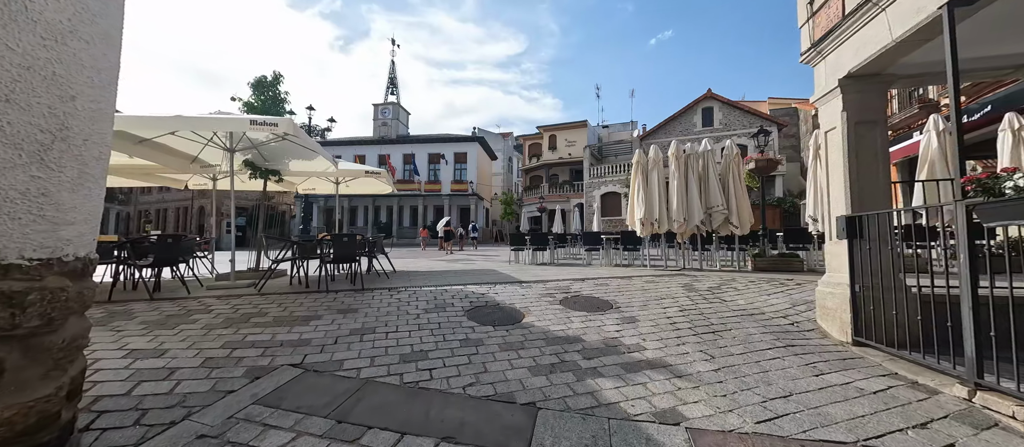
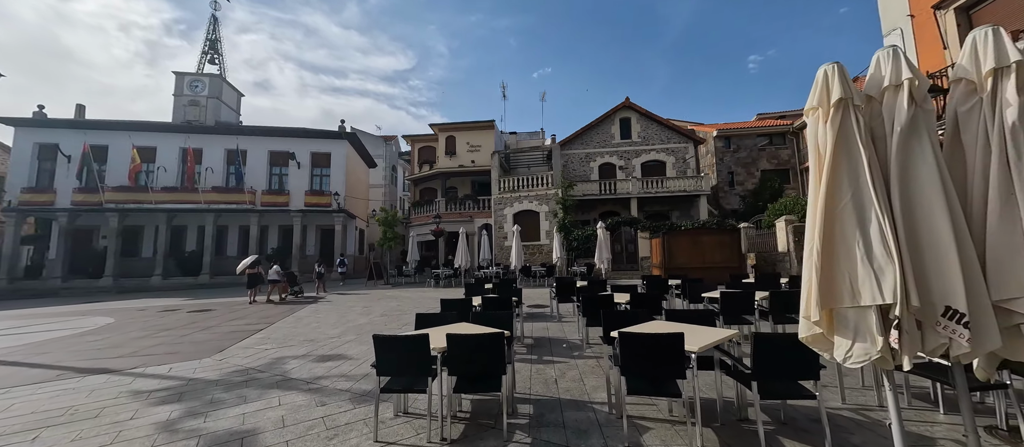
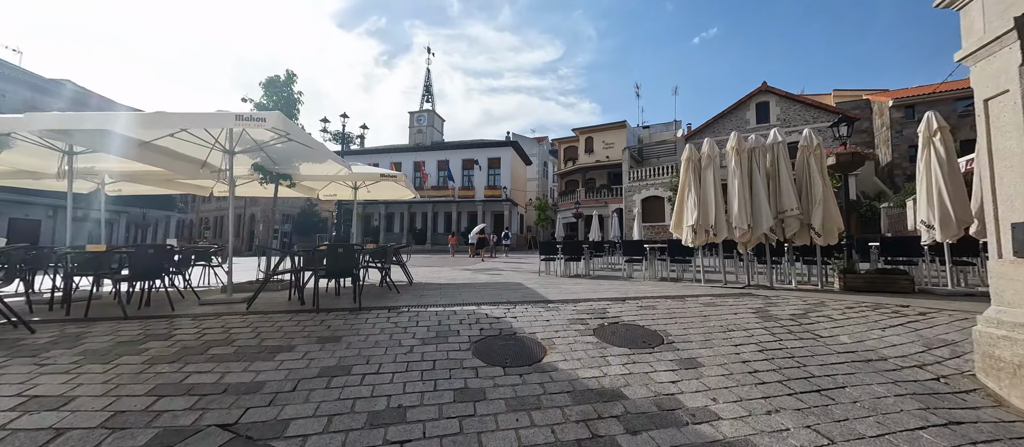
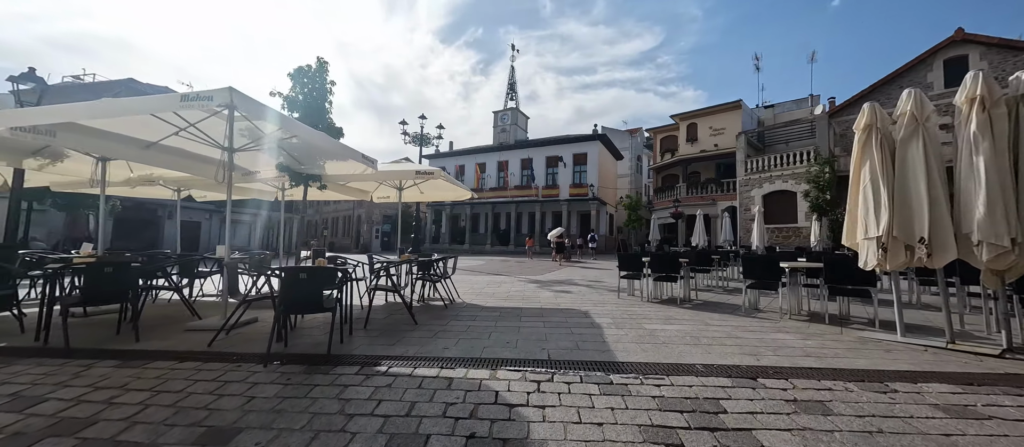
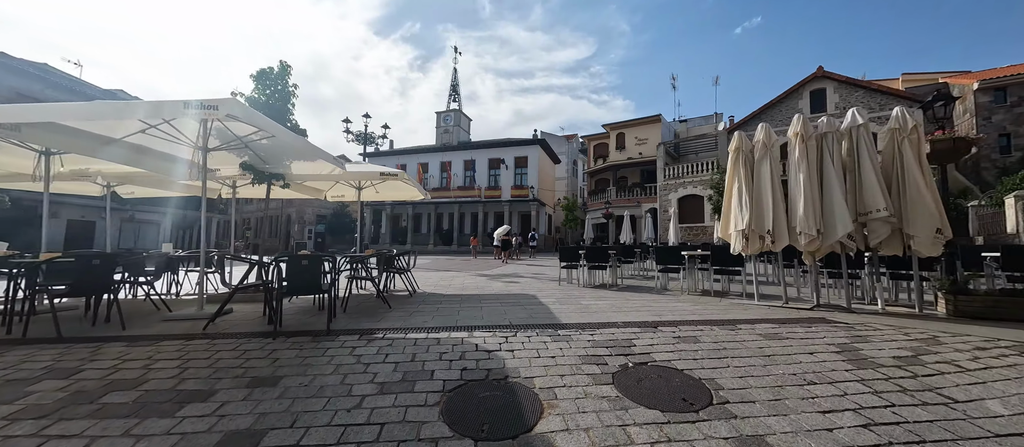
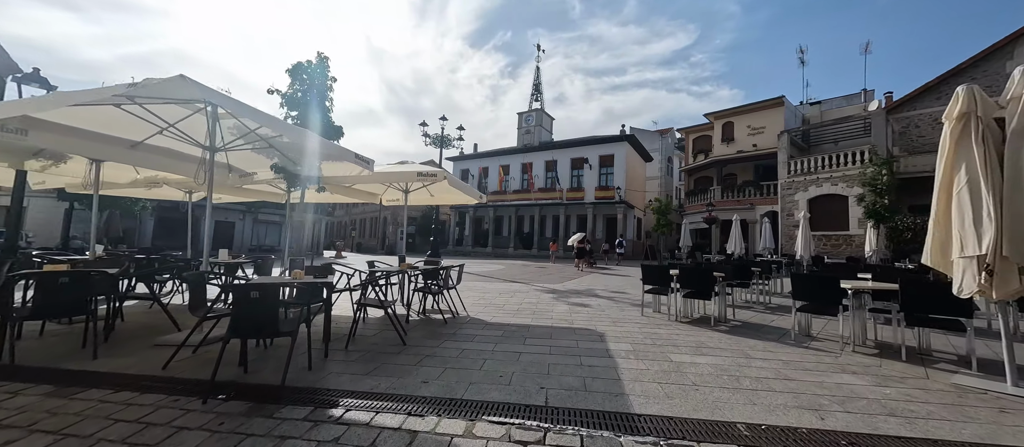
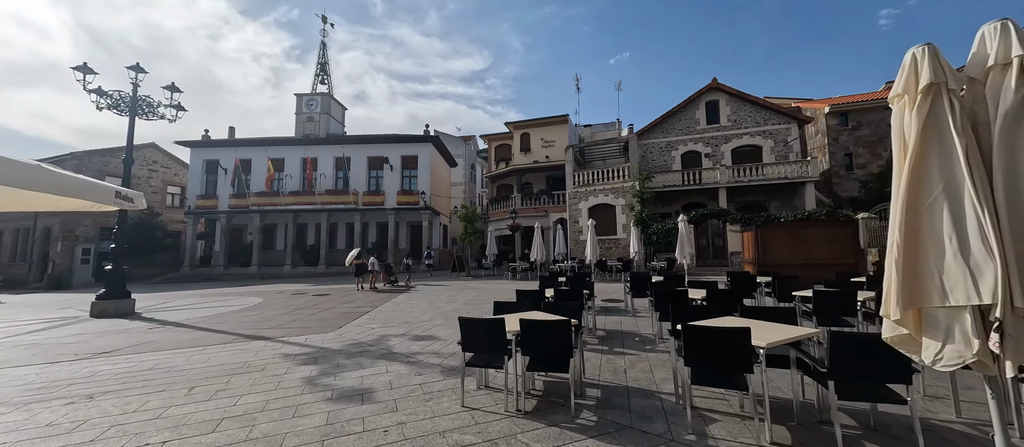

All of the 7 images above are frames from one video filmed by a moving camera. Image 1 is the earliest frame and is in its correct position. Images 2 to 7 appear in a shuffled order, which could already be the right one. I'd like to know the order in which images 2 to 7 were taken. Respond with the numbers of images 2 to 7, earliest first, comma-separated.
3, 5, 4, 6, 7, 2
